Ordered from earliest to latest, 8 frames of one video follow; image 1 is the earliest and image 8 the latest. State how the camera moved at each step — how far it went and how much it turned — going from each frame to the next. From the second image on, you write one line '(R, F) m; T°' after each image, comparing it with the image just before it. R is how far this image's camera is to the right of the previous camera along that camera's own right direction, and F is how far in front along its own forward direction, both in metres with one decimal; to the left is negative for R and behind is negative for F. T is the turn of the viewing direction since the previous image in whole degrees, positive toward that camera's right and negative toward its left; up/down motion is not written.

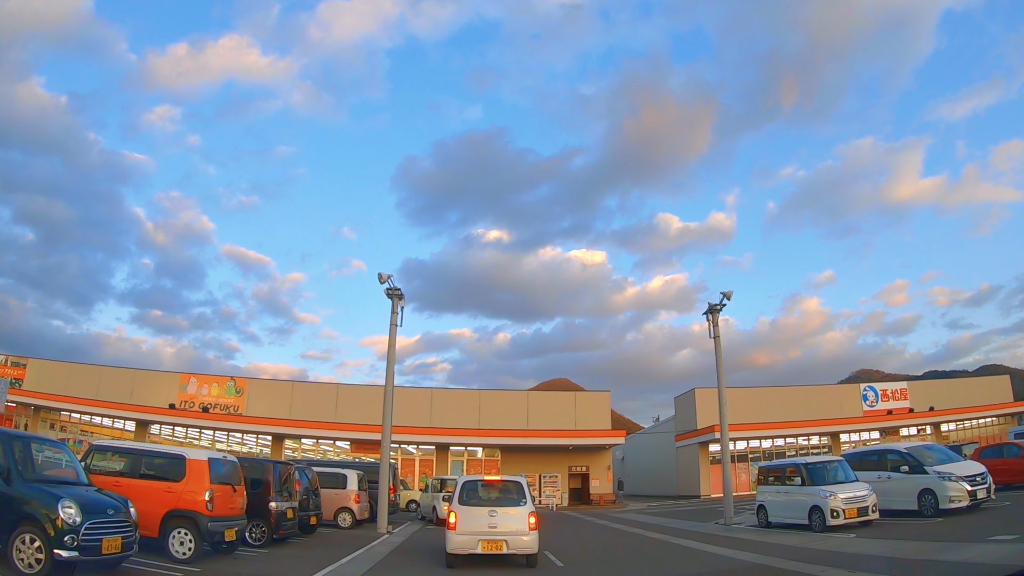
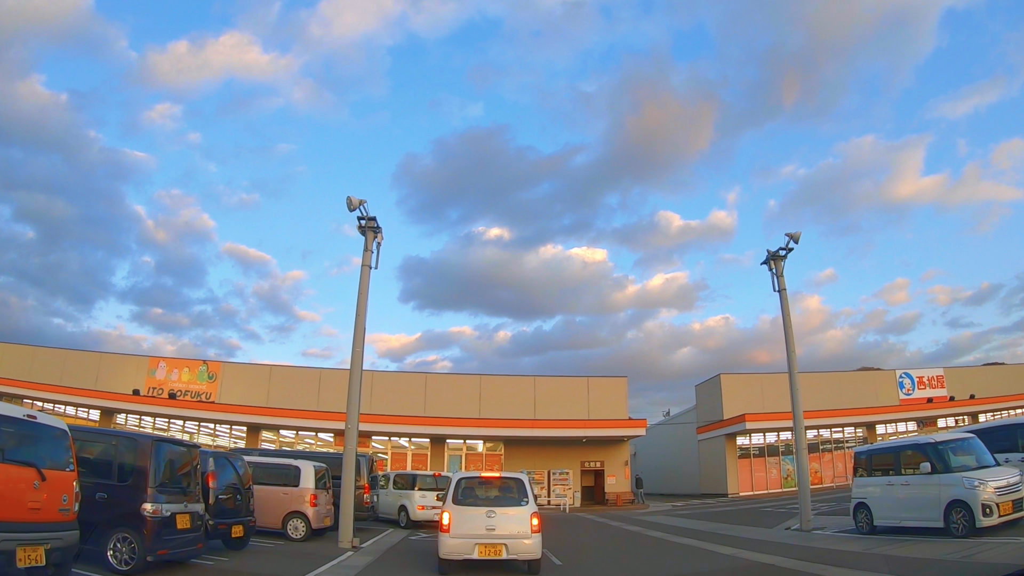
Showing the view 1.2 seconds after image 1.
(-0.6, -15.3) m; 0°
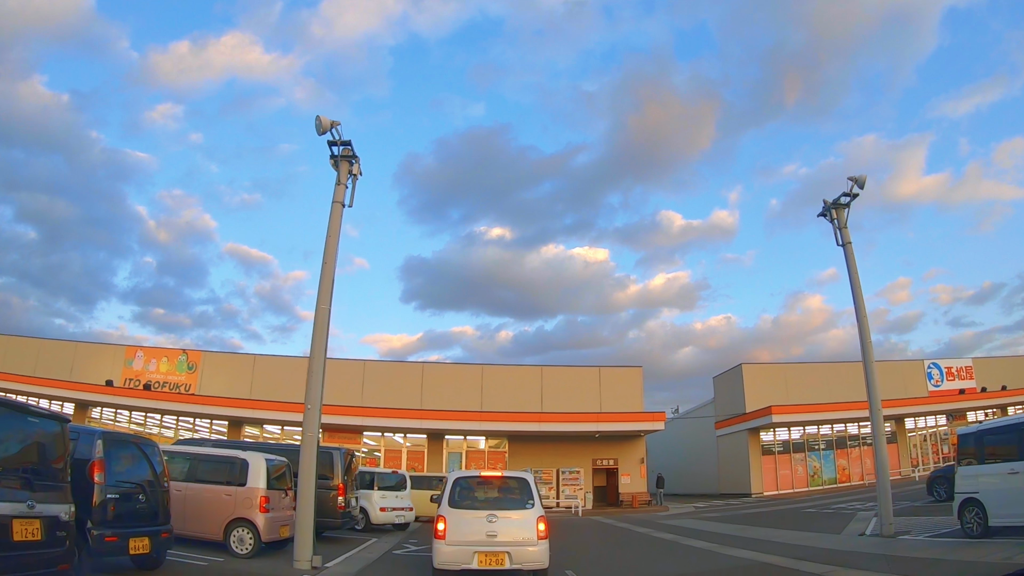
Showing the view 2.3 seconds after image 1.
(-0.1, +2.7) m; 0°
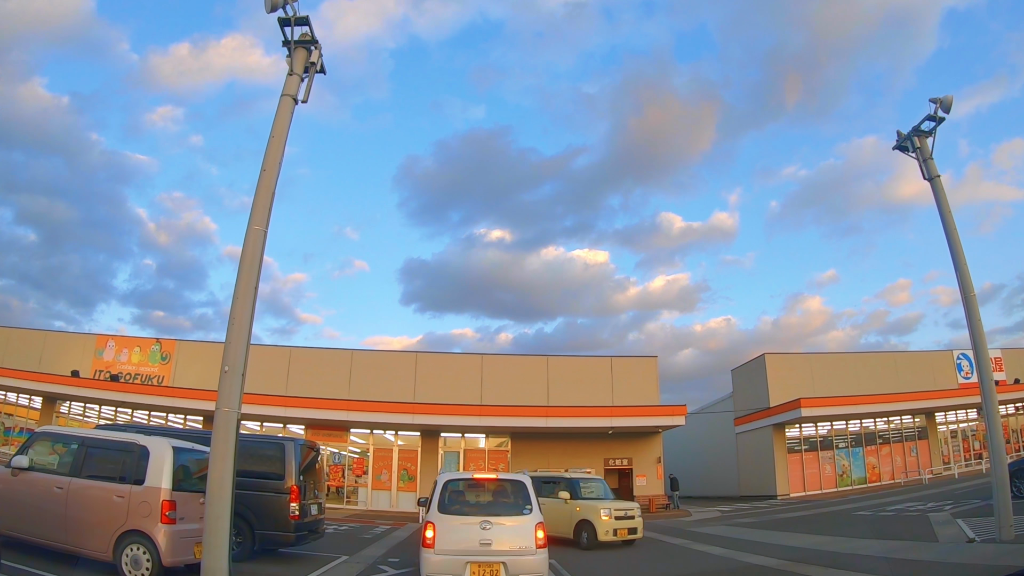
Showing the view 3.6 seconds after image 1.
(-0.1, +2.7) m; 0°
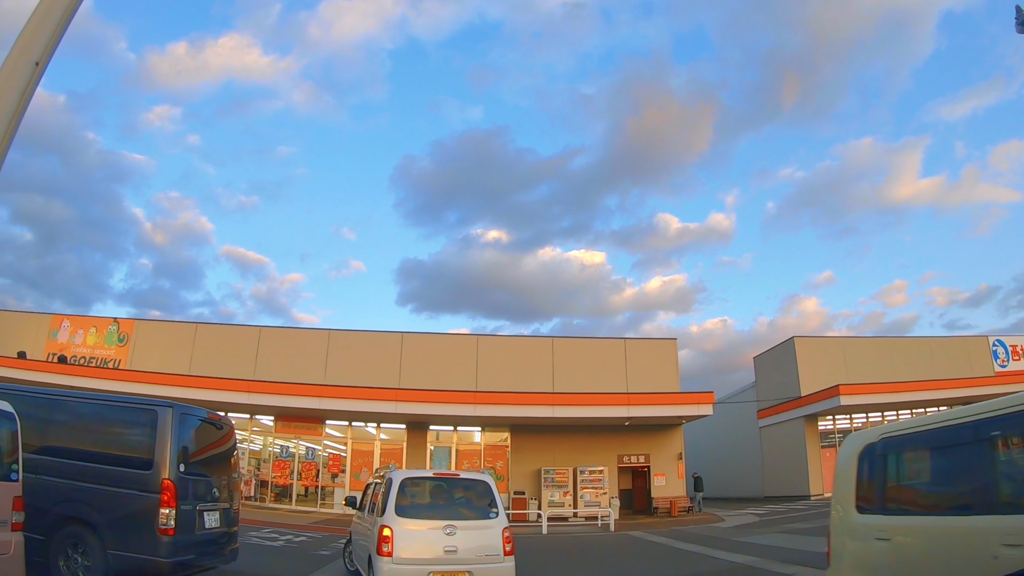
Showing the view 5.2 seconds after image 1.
(-0.1, +3.2) m; 0°
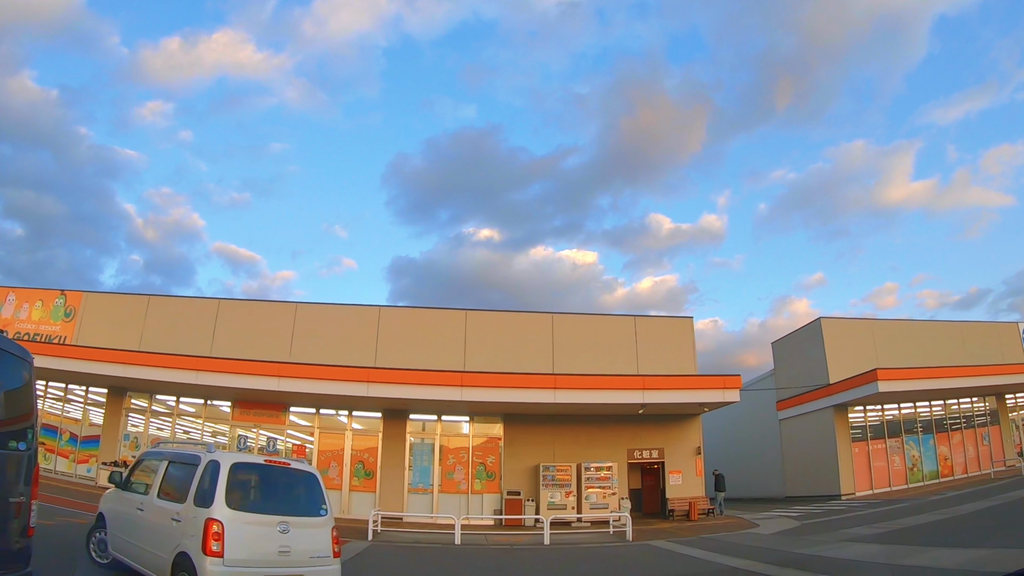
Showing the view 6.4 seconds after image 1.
(-0.1, +3.0) m; +1°
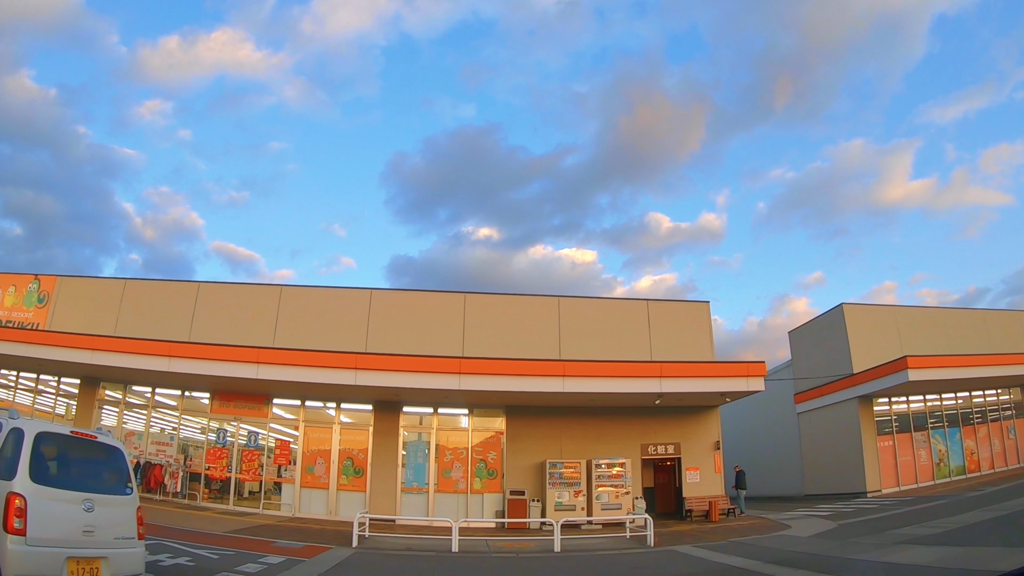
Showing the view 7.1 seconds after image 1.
(-0.1, +1.6) m; 0°
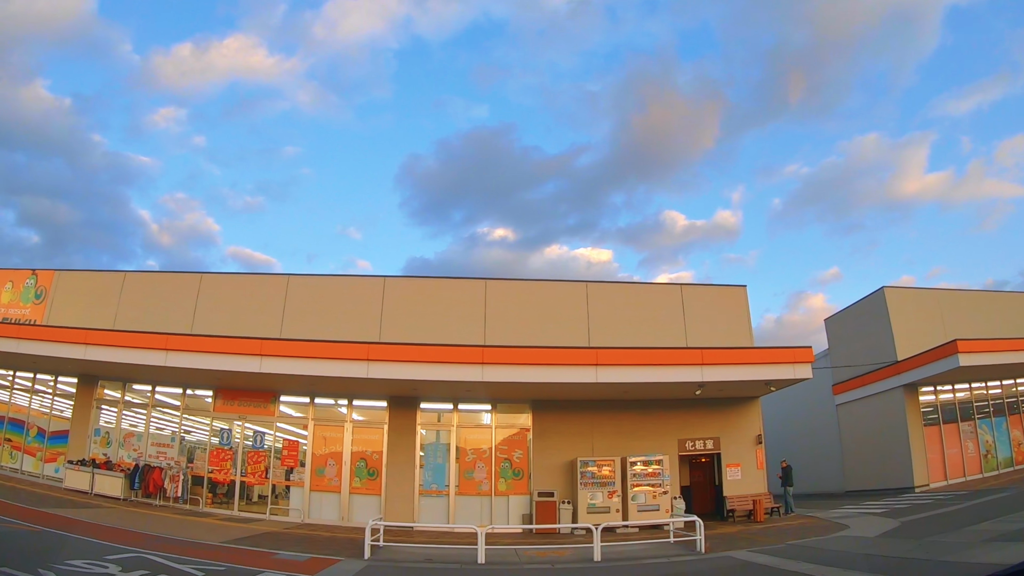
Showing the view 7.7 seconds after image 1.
(-0.2, +1.3) m; -1°
